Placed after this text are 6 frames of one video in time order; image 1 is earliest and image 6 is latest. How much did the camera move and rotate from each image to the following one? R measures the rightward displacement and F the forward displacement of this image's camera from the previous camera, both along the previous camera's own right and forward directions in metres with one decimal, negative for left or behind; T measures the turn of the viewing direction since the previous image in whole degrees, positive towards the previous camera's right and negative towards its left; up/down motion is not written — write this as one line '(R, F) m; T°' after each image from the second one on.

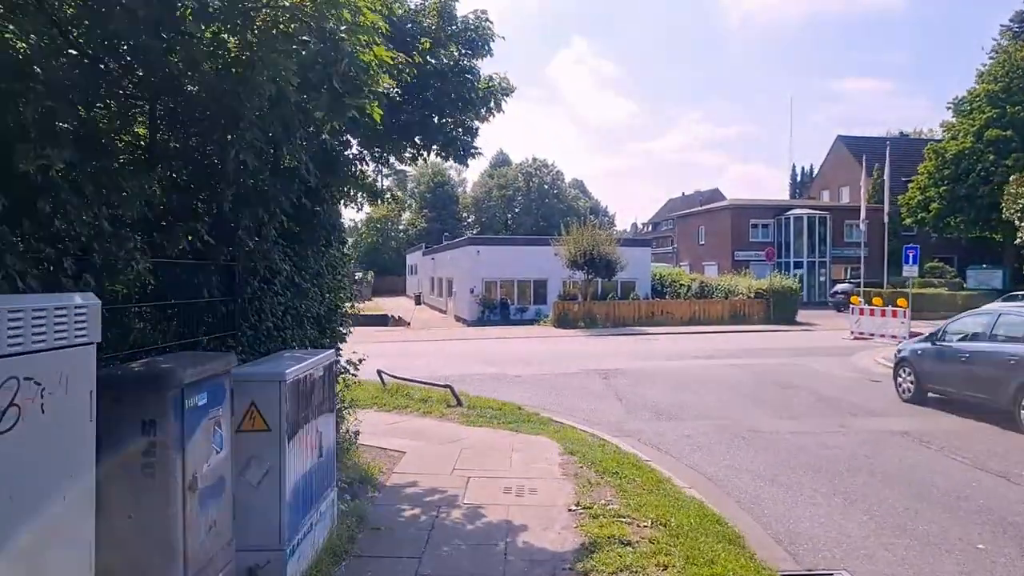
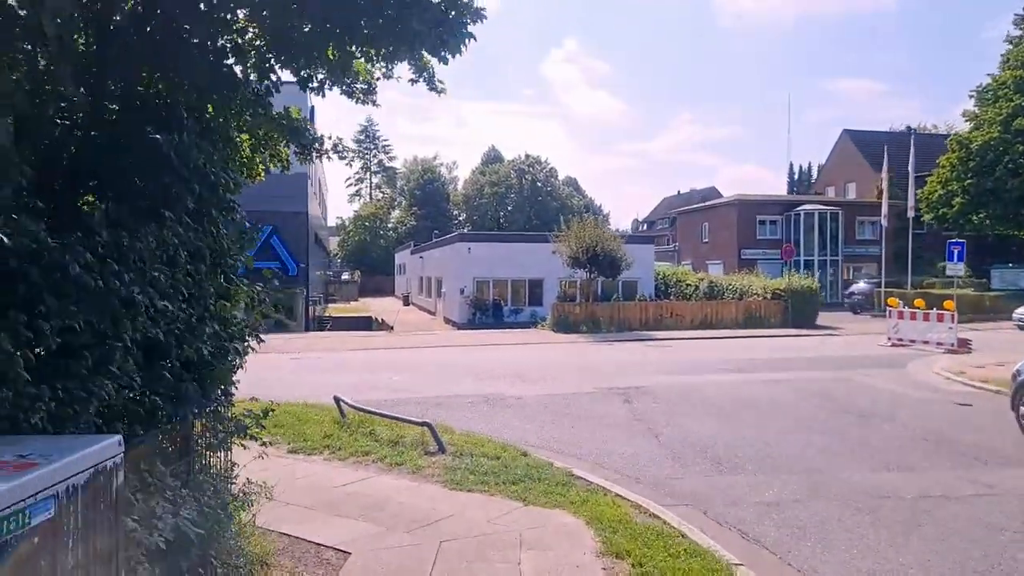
(-0.1, +3.1) m; +1°
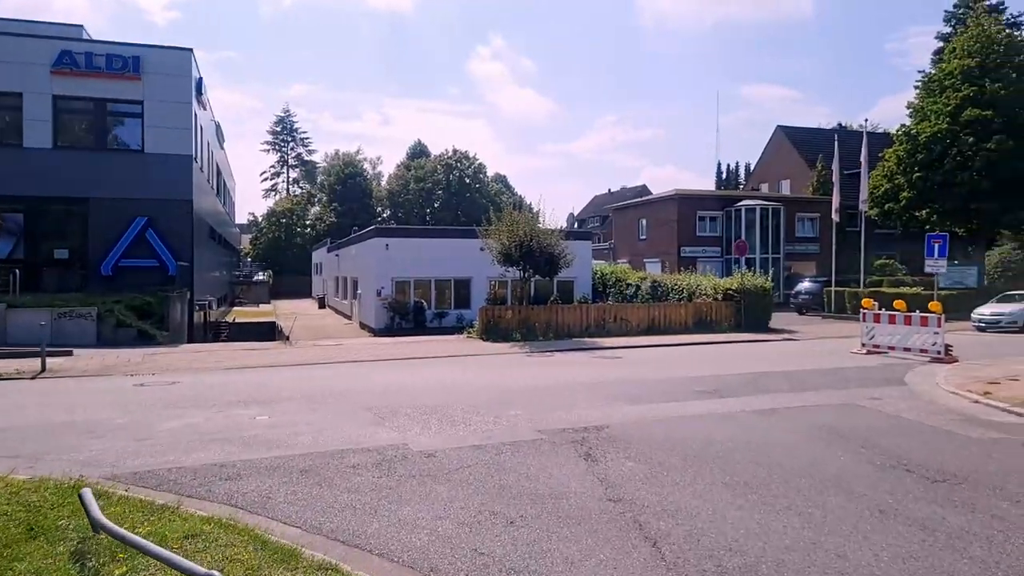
(+0.2, +4.1) m; +5°
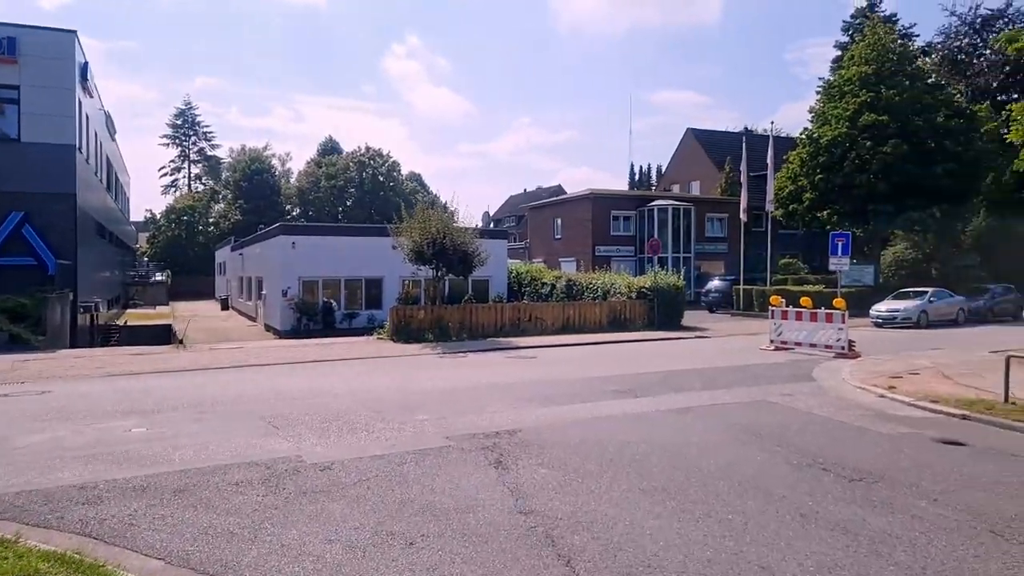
(+0.1, +0.6) m; +6°
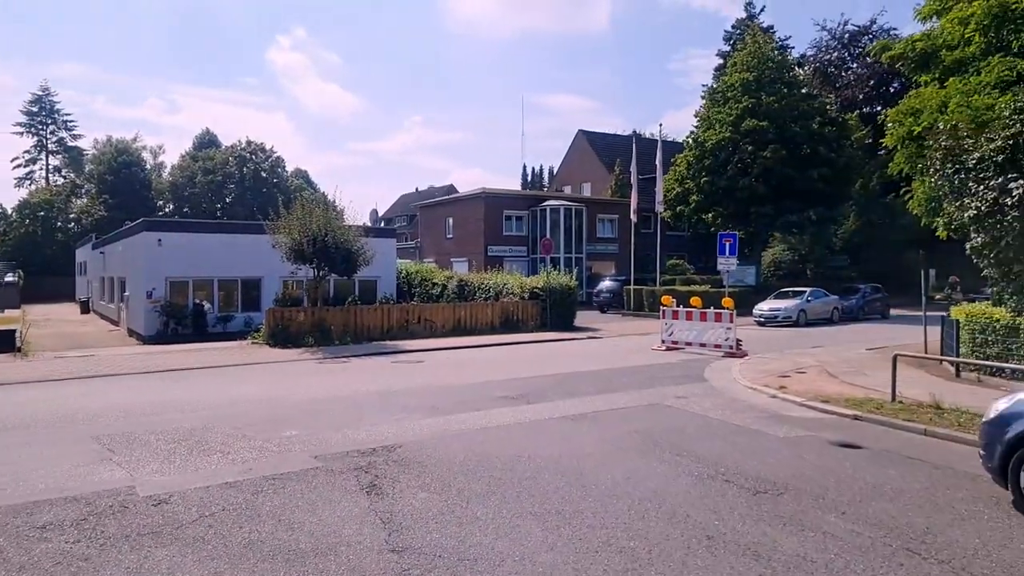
(+0.2, +0.9) m; +8°
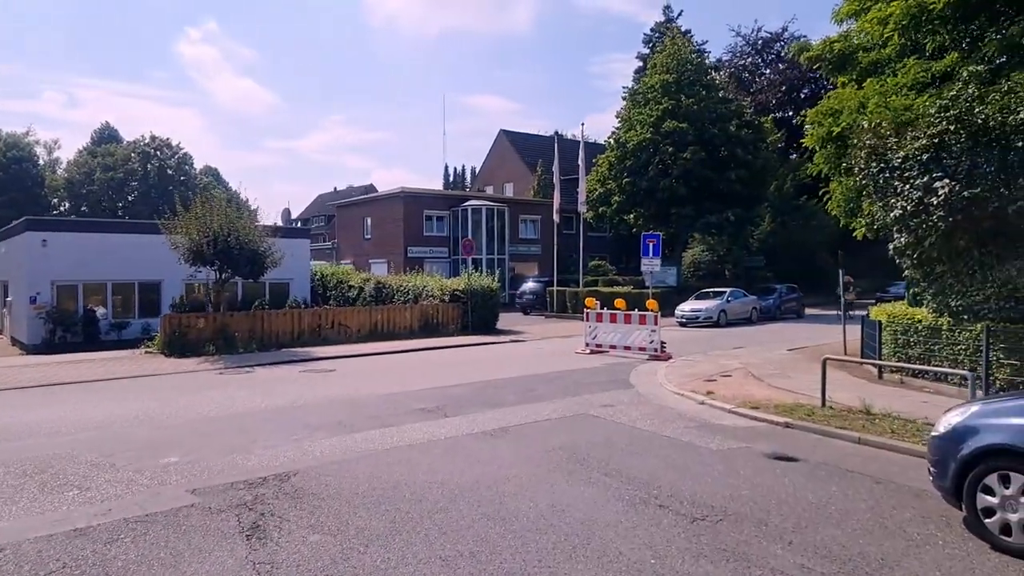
(+0.1, +0.9) m; +6°
